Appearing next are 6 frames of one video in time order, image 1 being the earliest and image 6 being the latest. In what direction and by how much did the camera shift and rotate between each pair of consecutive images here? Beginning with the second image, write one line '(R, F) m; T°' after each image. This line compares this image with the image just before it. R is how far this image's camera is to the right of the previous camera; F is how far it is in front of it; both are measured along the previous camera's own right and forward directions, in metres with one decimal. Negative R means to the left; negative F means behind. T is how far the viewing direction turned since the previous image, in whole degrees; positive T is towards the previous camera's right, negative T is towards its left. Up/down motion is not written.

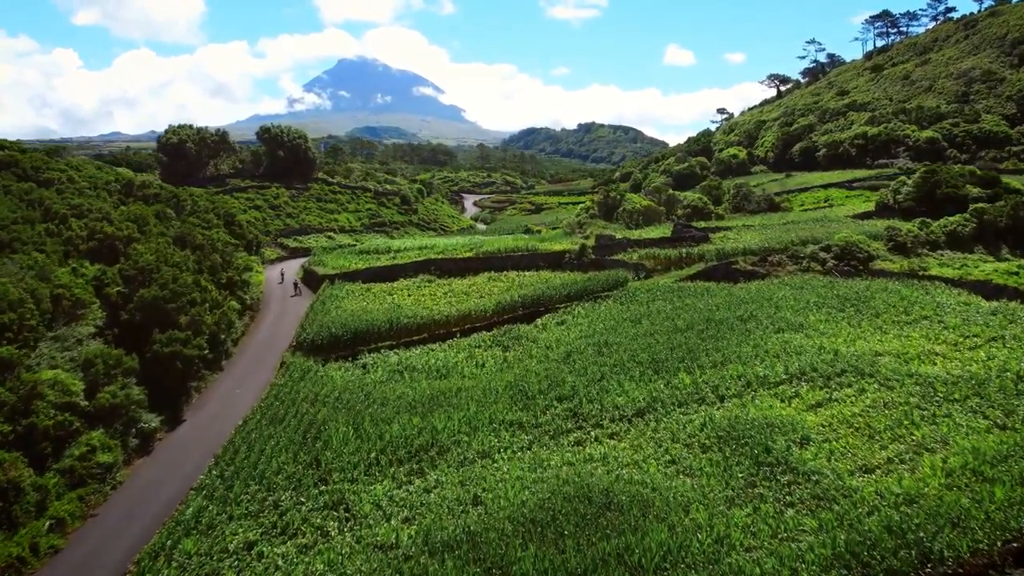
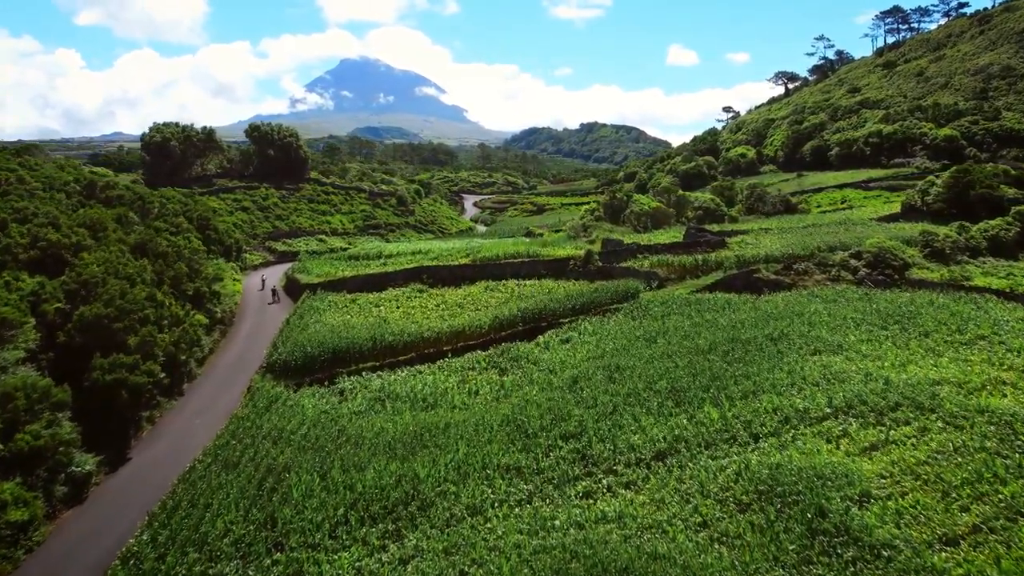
(+0.2, +3.7) m; 0°
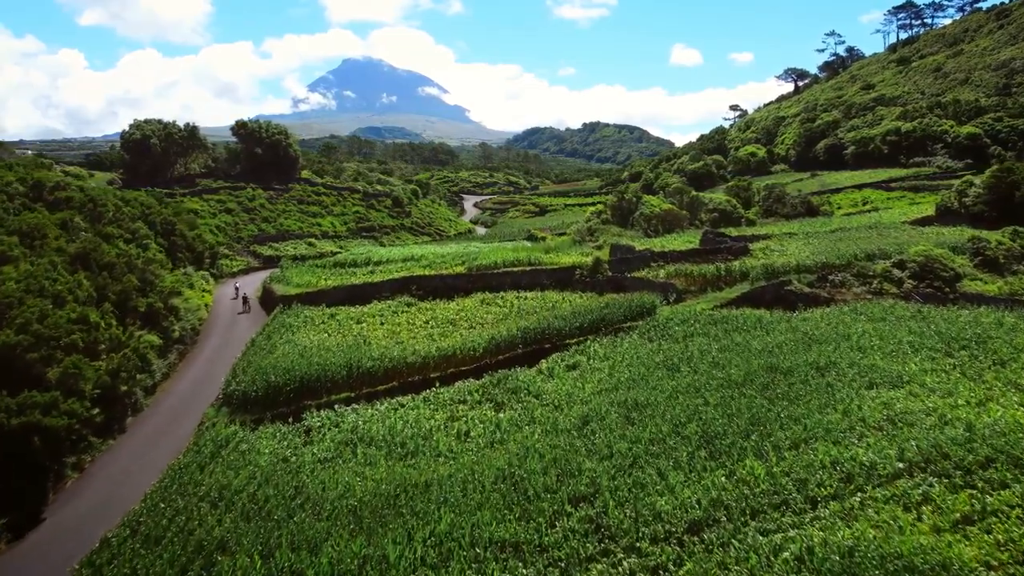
(+0.2, +4.2) m; 0°
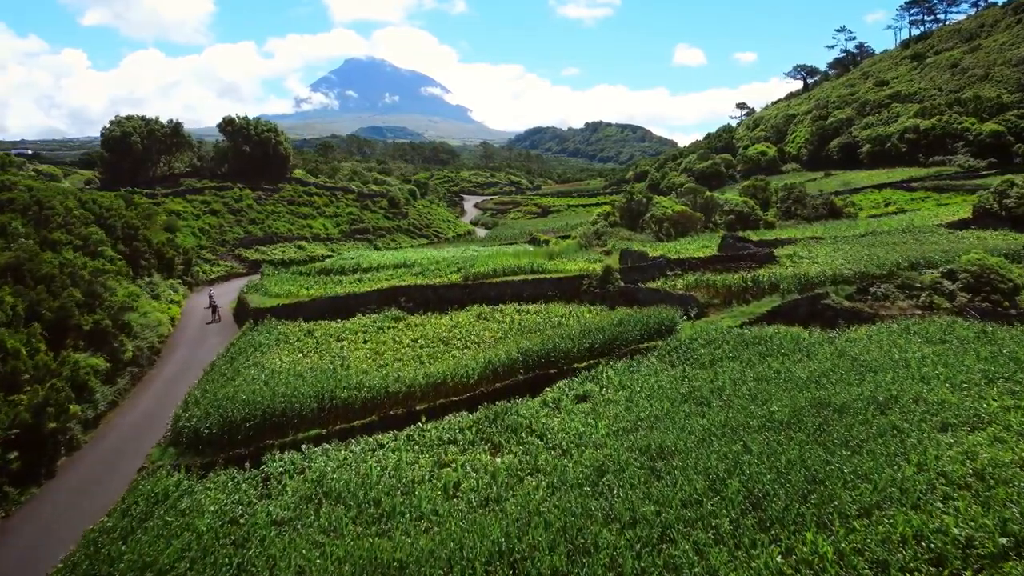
(+0.1, +3.8) m; 0°
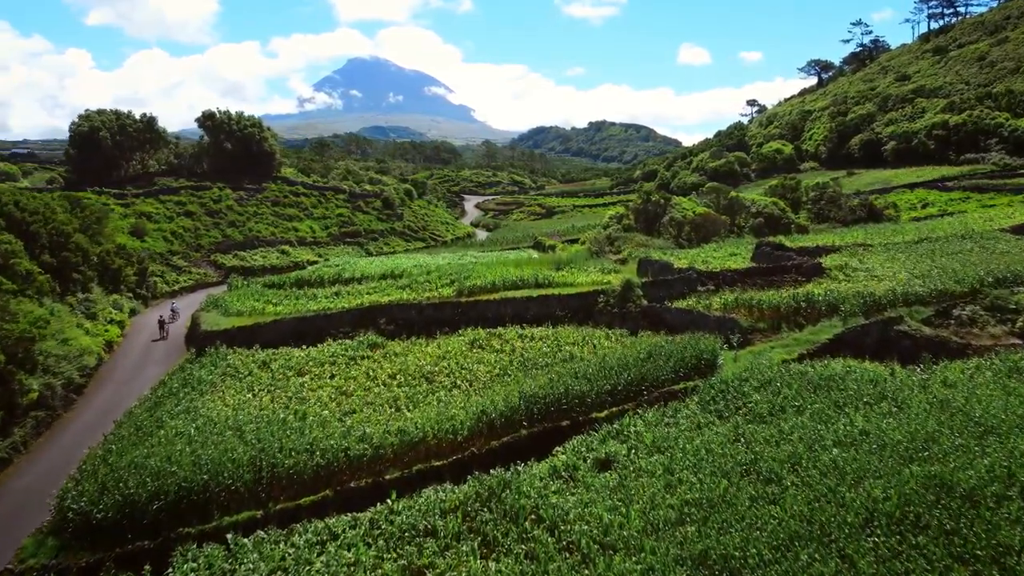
(+0.1, +5.4) m; 0°
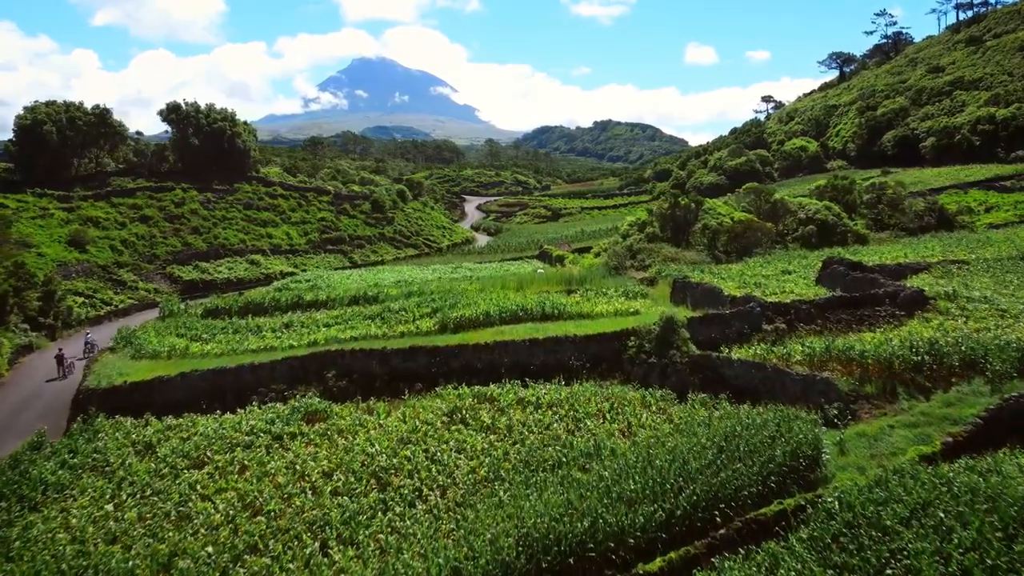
(+0.2, +7.5) m; 0°
